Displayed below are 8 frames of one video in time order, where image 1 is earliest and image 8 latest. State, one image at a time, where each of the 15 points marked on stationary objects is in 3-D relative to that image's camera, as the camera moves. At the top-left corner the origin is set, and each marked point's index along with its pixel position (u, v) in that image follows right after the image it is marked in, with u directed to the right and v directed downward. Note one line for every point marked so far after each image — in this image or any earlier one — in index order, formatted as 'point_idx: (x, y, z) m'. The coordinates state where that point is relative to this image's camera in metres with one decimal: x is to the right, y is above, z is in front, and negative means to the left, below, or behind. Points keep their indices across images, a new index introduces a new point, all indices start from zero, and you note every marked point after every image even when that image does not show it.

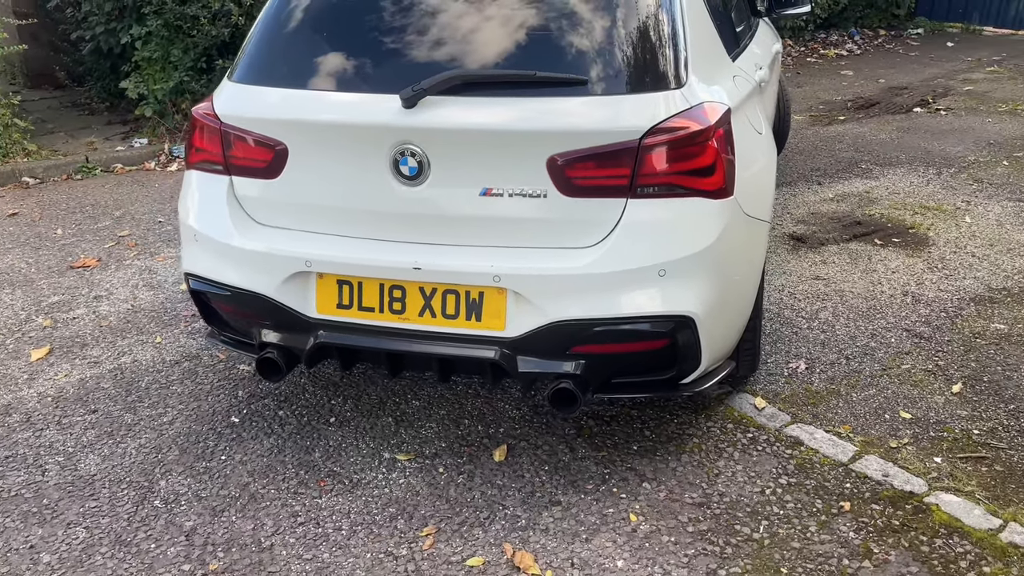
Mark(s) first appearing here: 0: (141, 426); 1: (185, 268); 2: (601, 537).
0: (-1.3, -0.5, +3.1) m
1: (-1.1, +0.1, +3.0) m
2: (+0.3, -0.7, +2.5) m
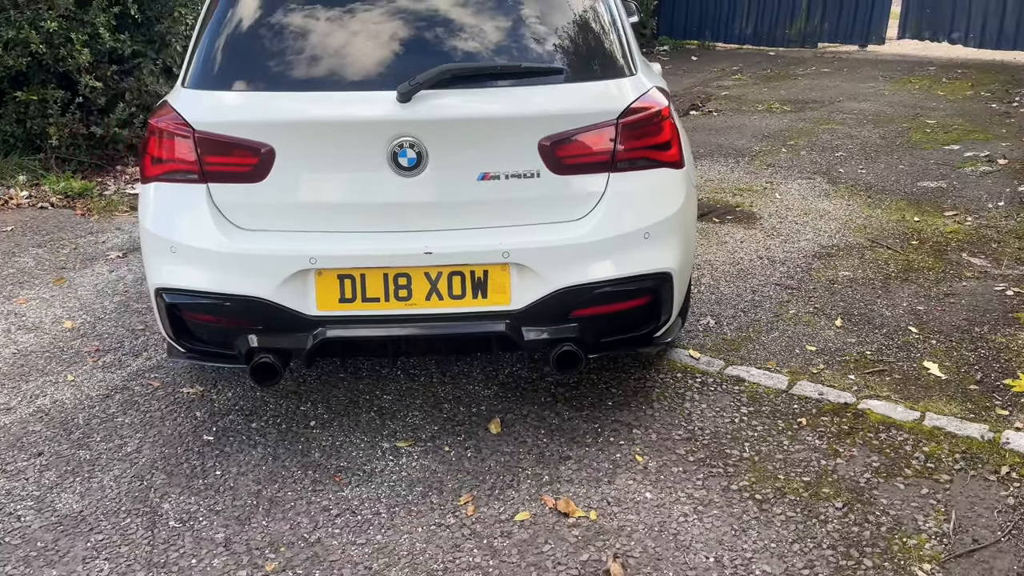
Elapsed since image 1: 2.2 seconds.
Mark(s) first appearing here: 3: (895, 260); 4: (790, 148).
0: (-1.3, -0.6, +3.0) m
1: (-1.1, 0.0, +2.9) m
2: (+0.3, -0.6, +2.8) m
3: (+2.0, +0.1, +4.5) m
4: (+2.3, +1.1, +7.2) m
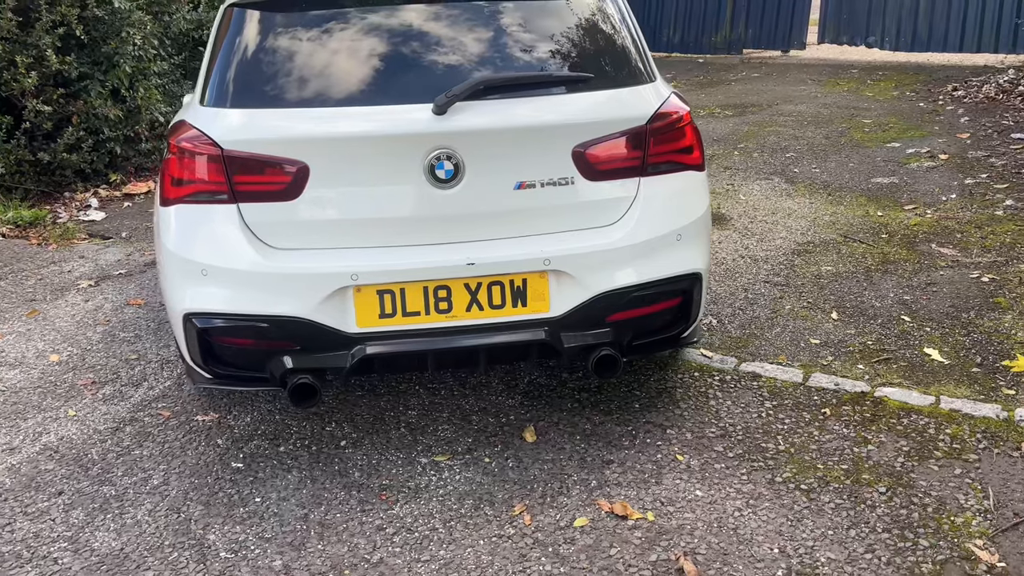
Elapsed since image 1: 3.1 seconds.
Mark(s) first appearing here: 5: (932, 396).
0: (-1.2, -0.7, +2.8) m
1: (-1.0, -0.1, +2.8) m
2: (+0.5, -0.6, +2.8) m
3: (+1.9, +0.2, +4.7) m
4: (+1.9, +1.1, +7.4) m
5: (+1.5, -0.4, +3.2) m
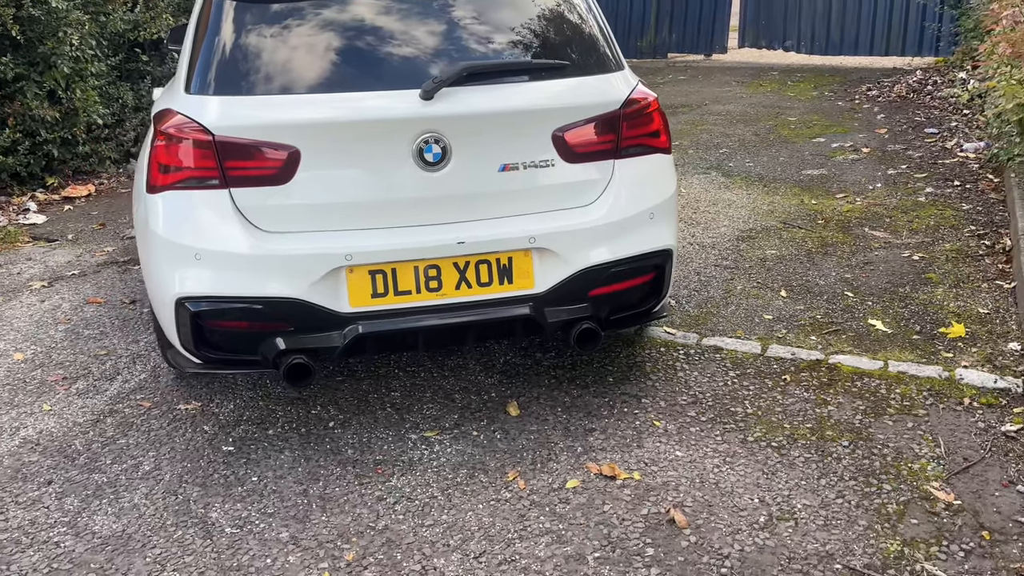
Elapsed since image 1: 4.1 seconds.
0: (-1.2, -0.6, +2.9) m
1: (-1.1, 0.0, +2.8) m
2: (+0.5, -0.5, +3.0) m
3: (+1.7, +0.3, +5.0) m
4: (+1.4, +1.2, +7.7) m
5: (+1.4, -0.3, +3.5) m
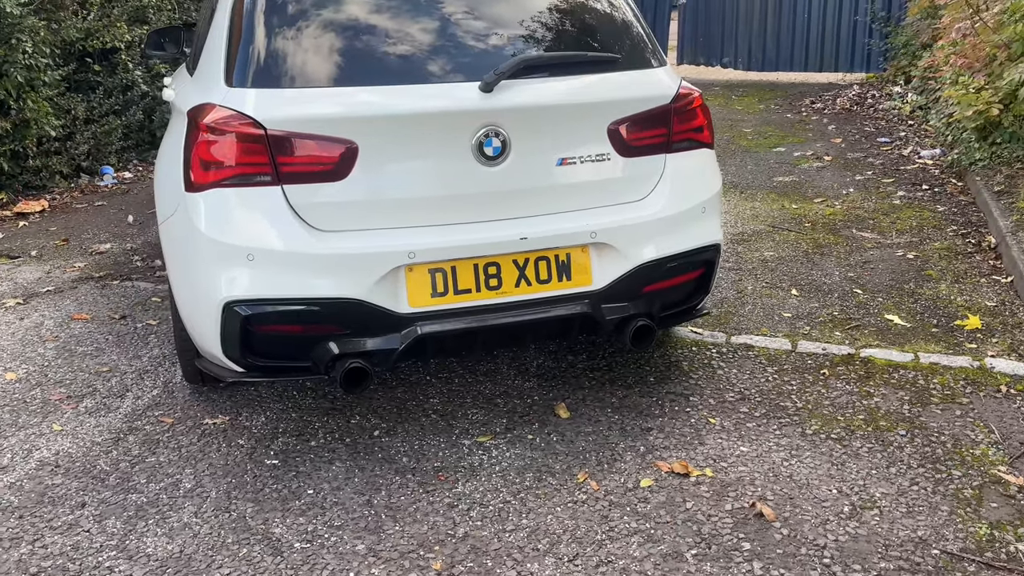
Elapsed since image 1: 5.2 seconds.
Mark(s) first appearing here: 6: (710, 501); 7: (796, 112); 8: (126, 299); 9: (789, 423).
0: (-1.0, -0.6, +2.7) m
1: (-0.9, 0.0, +2.6) m
2: (+0.7, -0.5, +2.9) m
3: (+1.7, +0.3, +5.1) m
4: (+1.2, +1.1, +7.8) m
5: (+1.6, -0.3, +3.5) m
6: (+0.6, -0.6, +2.6) m
7: (+3.2, +1.9, +9.9) m
8: (-1.9, -0.1, +4.5) m
9: (+0.9, -0.5, +3.0) m
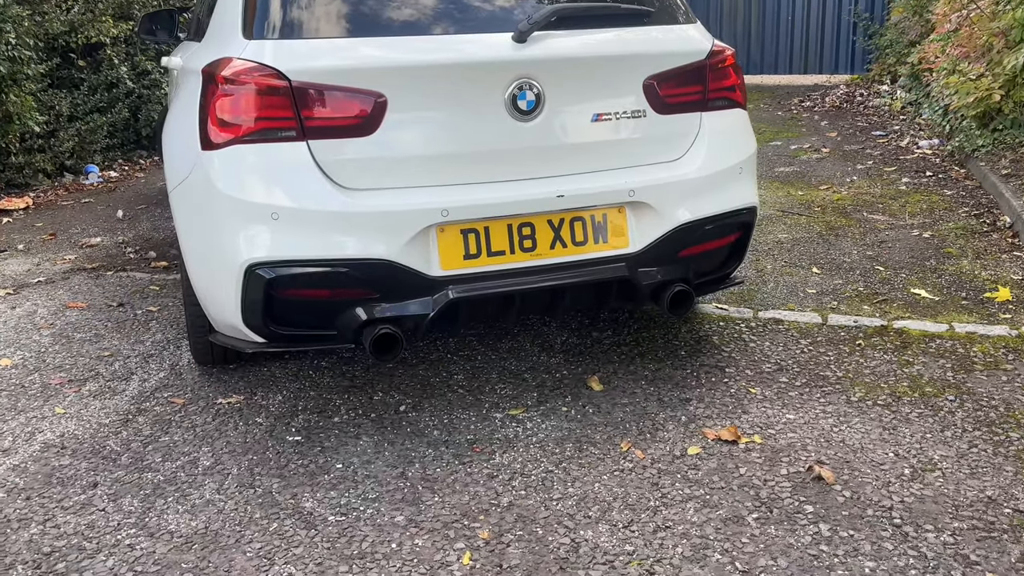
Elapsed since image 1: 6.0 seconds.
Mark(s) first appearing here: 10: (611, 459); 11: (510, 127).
0: (-0.9, -0.5, +2.5) m
1: (-0.7, +0.1, +2.5) m
2: (+0.8, -0.4, +2.8) m
3: (+1.7, +0.4, +5.0) m
4: (+1.1, +1.2, +7.7) m
5: (+1.7, -0.1, +3.4) m
6: (+0.7, -0.5, +2.4) m
7: (+3.0, +2.0, +9.9) m
8: (-1.9, 0.0, +4.3) m
9: (+1.0, -0.3, +2.9) m
10: (+0.3, -0.5, +2.5) m
11: (0.0, +0.5, +2.6) m
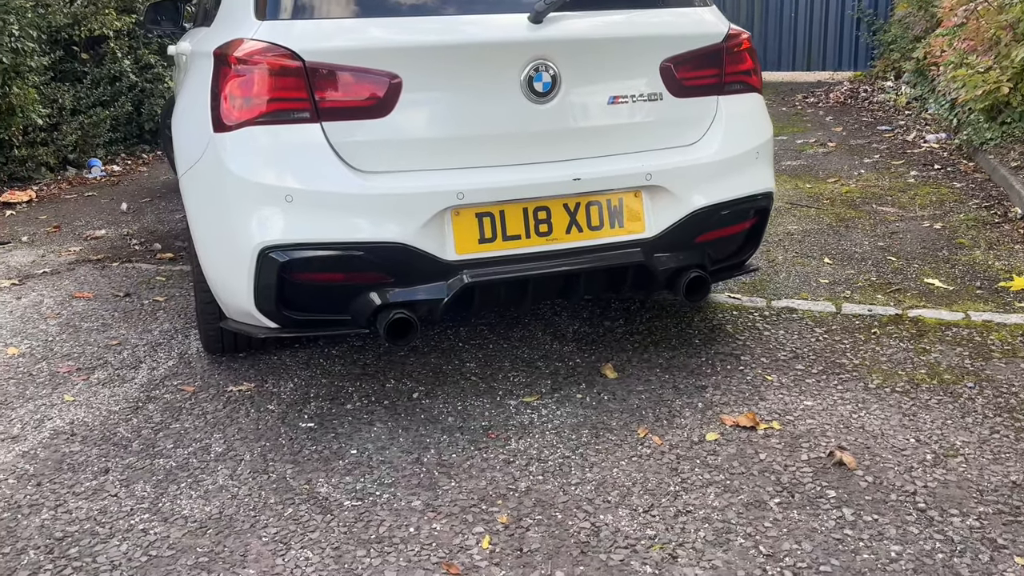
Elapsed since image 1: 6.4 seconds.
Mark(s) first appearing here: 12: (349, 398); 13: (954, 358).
0: (-0.9, -0.5, +2.5) m
1: (-0.7, +0.1, +2.5) m
2: (+0.8, -0.3, +2.8) m
3: (+1.7, +0.4, +5.0) m
4: (+1.2, +1.2, +7.7) m
5: (+1.7, -0.1, +3.4) m
6: (+0.7, -0.4, +2.4) m
7: (+3.1, +2.0, +9.9) m
8: (-1.8, 0.0, +4.3) m
9: (+1.1, -0.3, +2.9) m
10: (+0.3, -0.4, +2.5) m
11: (0.0, +0.5, +2.6) m
12: (-0.5, -0.4, +2.8) m
13: (+1.5, -0.2, +3.0) m
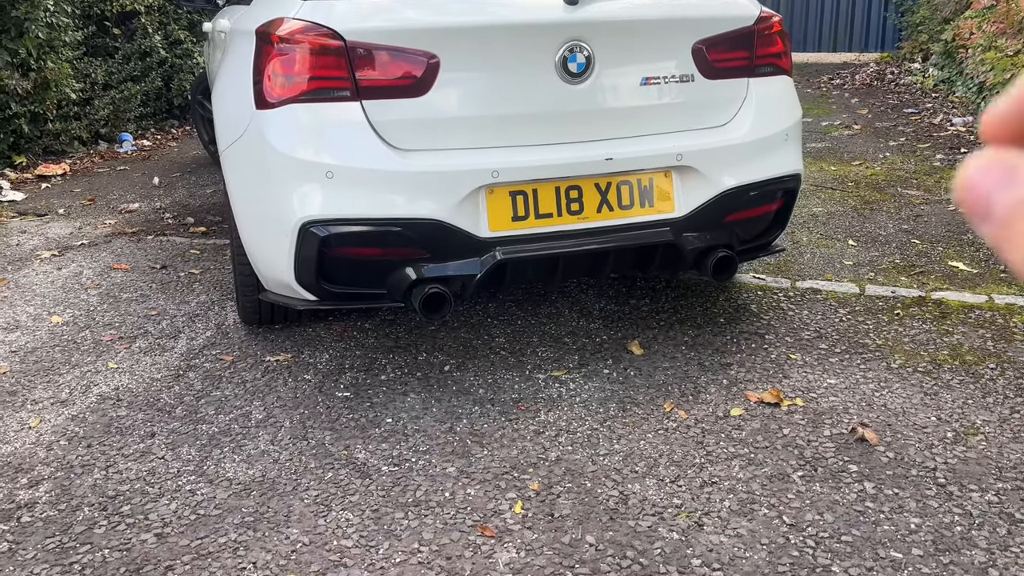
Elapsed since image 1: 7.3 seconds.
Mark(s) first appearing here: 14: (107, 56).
0: (-0.8, -0.4, +2.6) m
1: (-0.6, +0.2, +2.5) m
2: (+0.9, -0.3, +2.8) m
3: (+1.9, +0.5, +5.0) m
4: (+1.4, +1.4, +7.7) m
5: (+1.8, 0.0, +3.4) m
6: (+0.8, -0.4, +2.5) m
7: (+3.3, +2.2, +9.8) m
8: (-1.7, +0.2, +4.4) m
9: (+1.2, -0.2, +2.9) m
10: (+0.4, -0.4, +2.6) m
11: (+0.1, +0.6, +2.6) m
12: (-0.4, -0.3, +2.9) m
13: (+1.6, -0.2, +3.1) m
14: (-3.3, +1.9, +7.2) m
